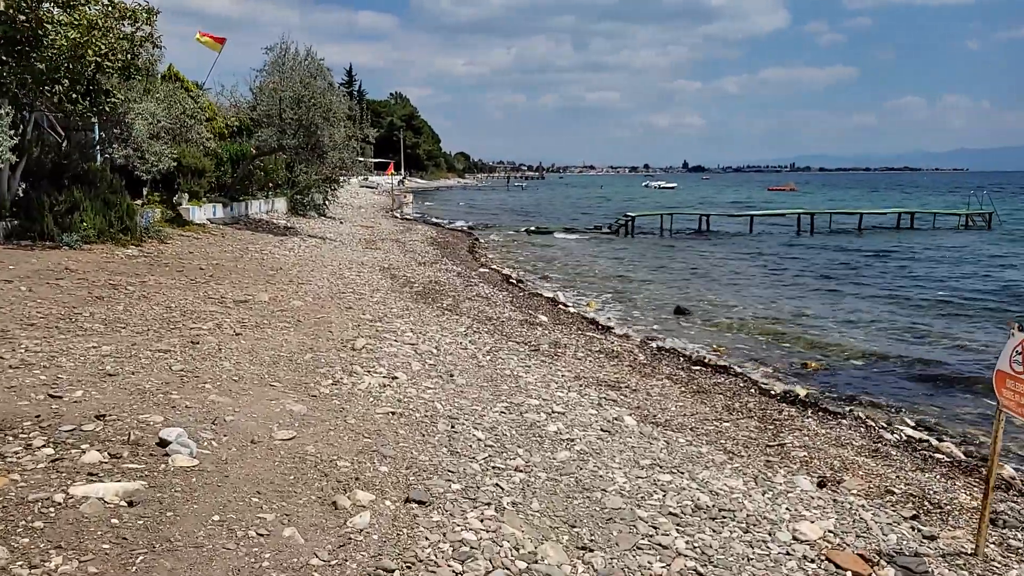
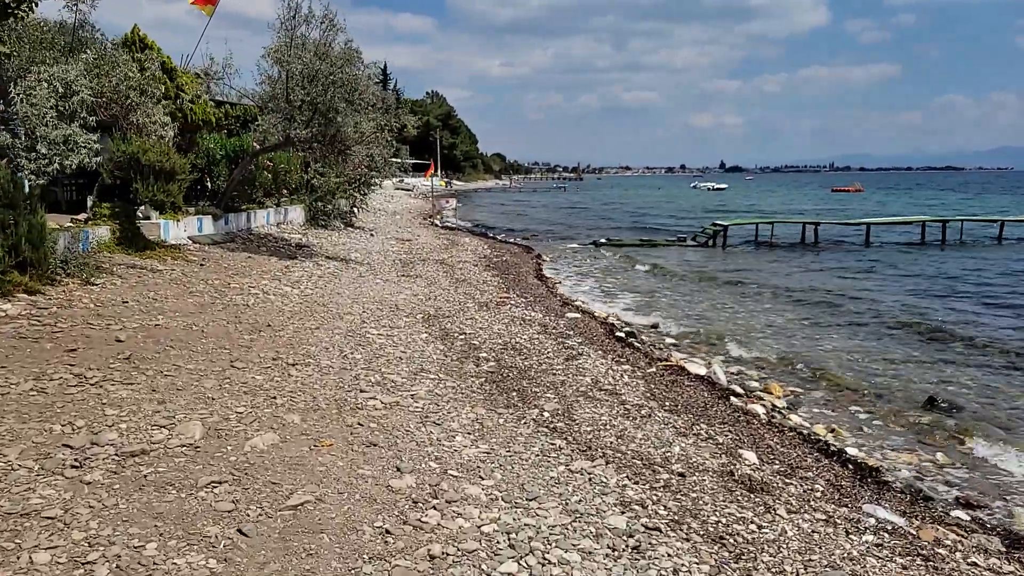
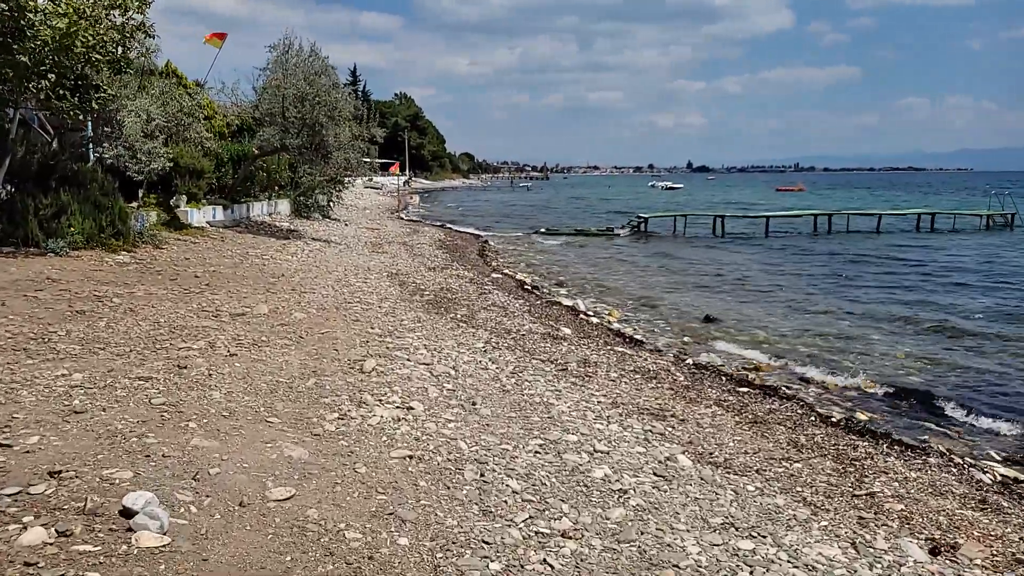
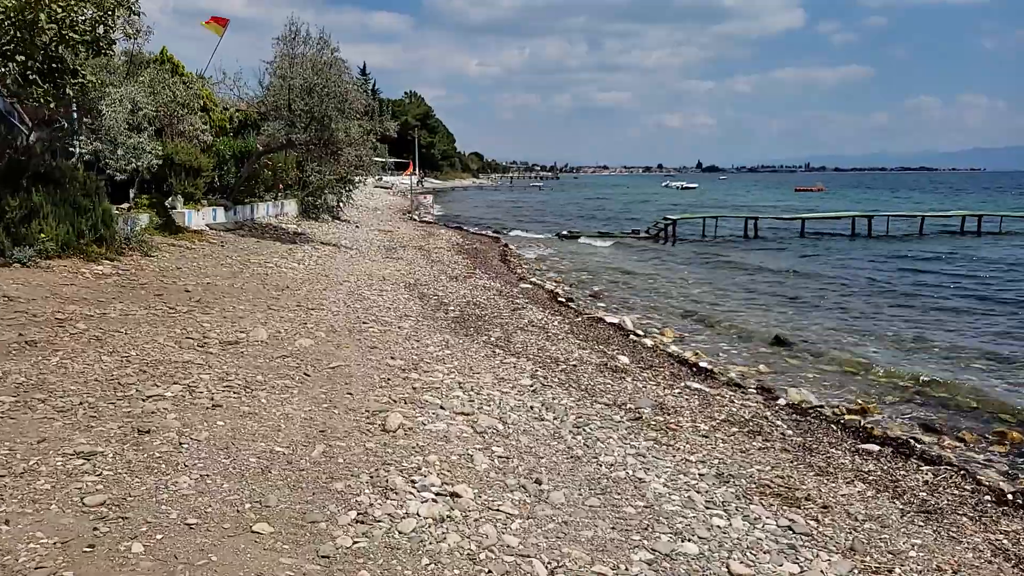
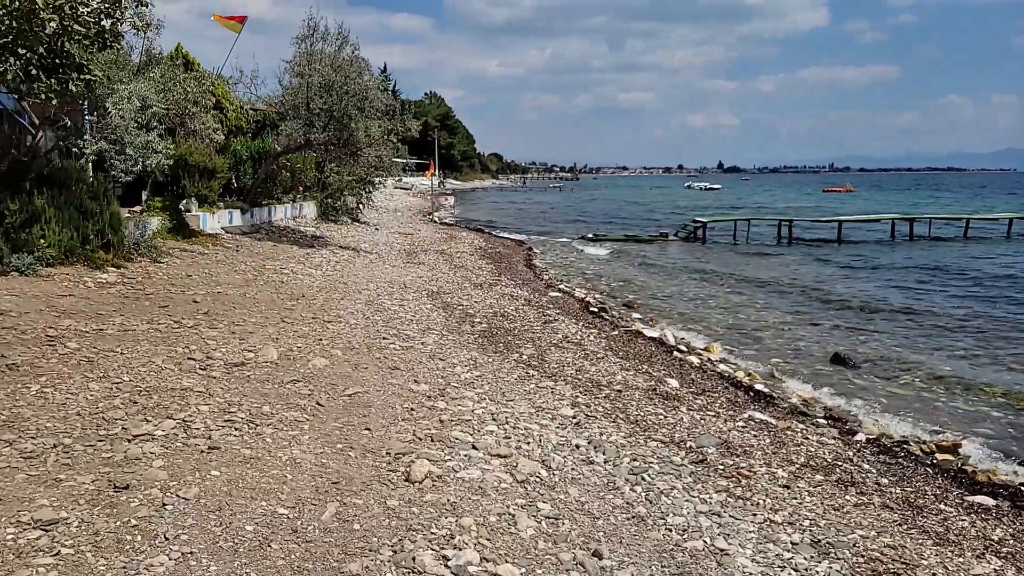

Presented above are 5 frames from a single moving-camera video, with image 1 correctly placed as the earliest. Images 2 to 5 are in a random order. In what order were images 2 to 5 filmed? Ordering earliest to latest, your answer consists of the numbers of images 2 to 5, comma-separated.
3, 4, 5, 2
